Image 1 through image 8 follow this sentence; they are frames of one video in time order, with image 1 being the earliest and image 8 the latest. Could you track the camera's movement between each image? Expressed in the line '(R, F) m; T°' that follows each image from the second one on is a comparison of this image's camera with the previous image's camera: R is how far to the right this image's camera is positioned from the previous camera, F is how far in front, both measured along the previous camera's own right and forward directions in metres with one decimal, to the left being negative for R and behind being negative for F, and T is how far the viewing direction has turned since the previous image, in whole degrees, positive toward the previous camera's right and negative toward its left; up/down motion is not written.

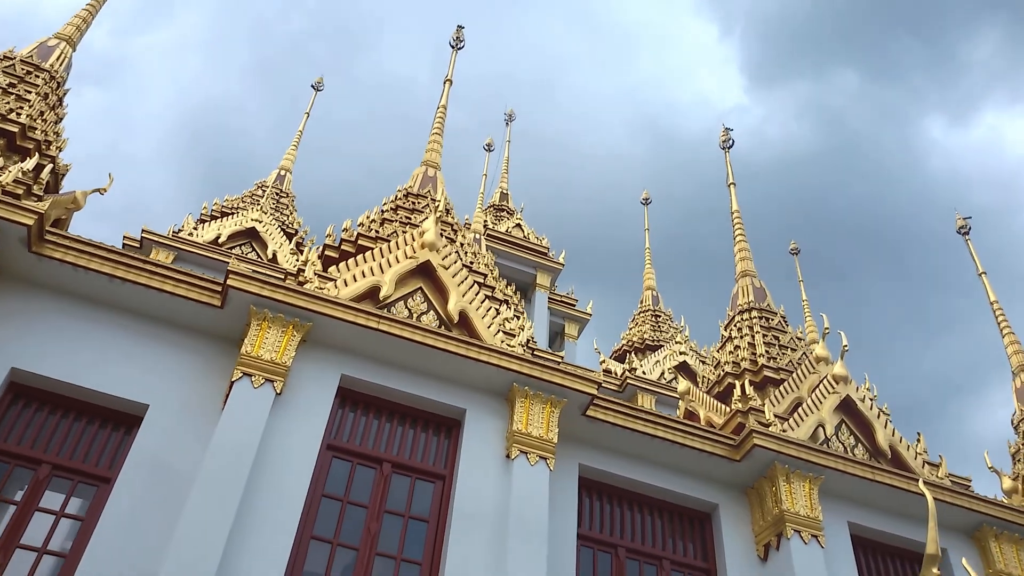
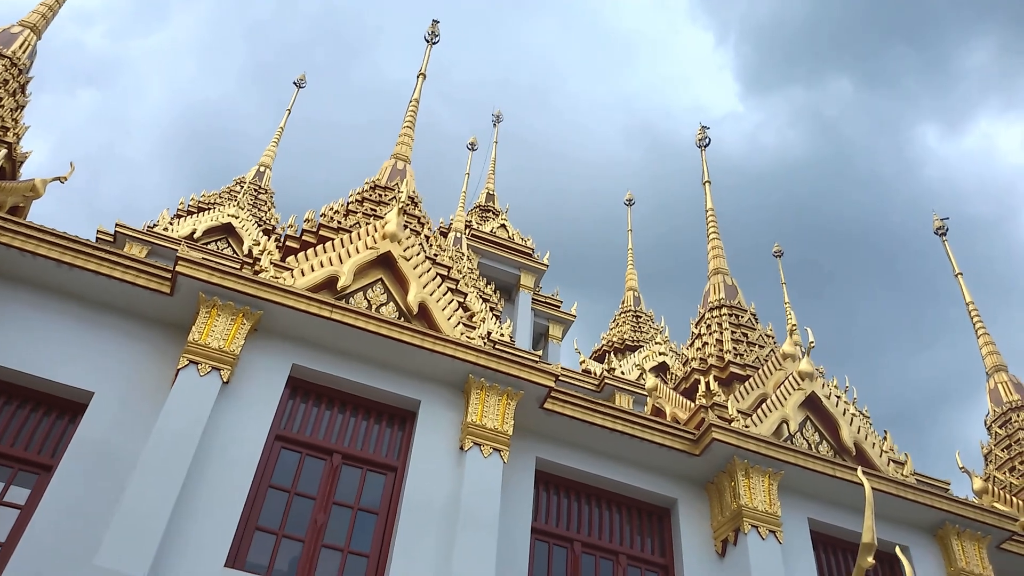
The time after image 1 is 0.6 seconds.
(+0.4, +0.1) m; 0°
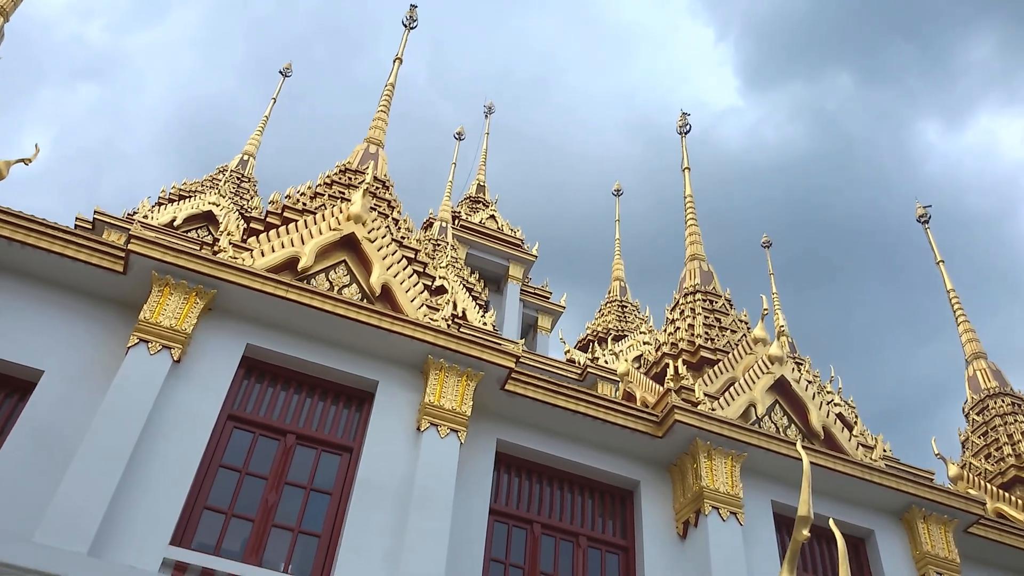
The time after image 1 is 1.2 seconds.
(+0.4, +0.1) m; 0°
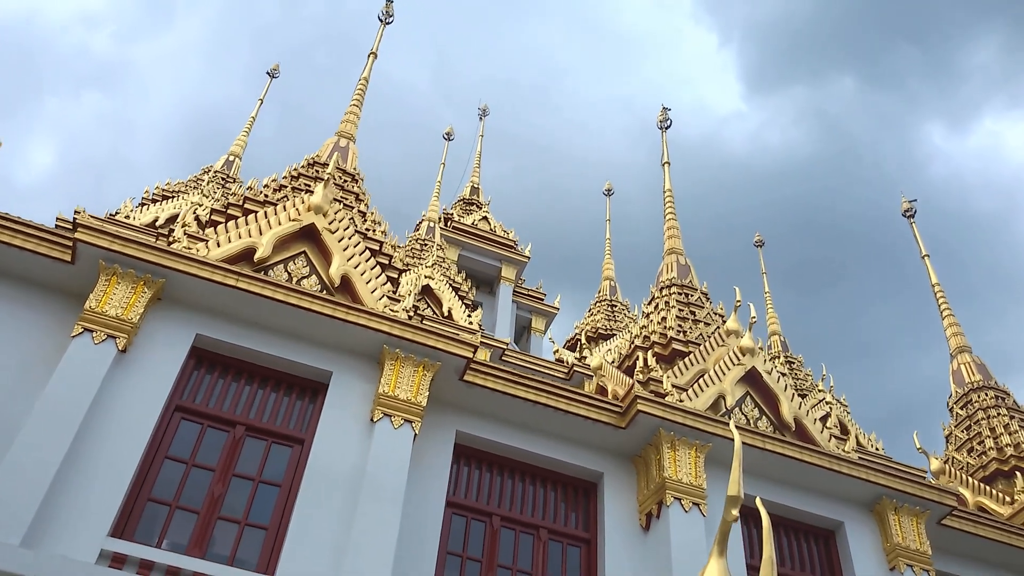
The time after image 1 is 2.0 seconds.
(+0.5, +0.2) m; 0°
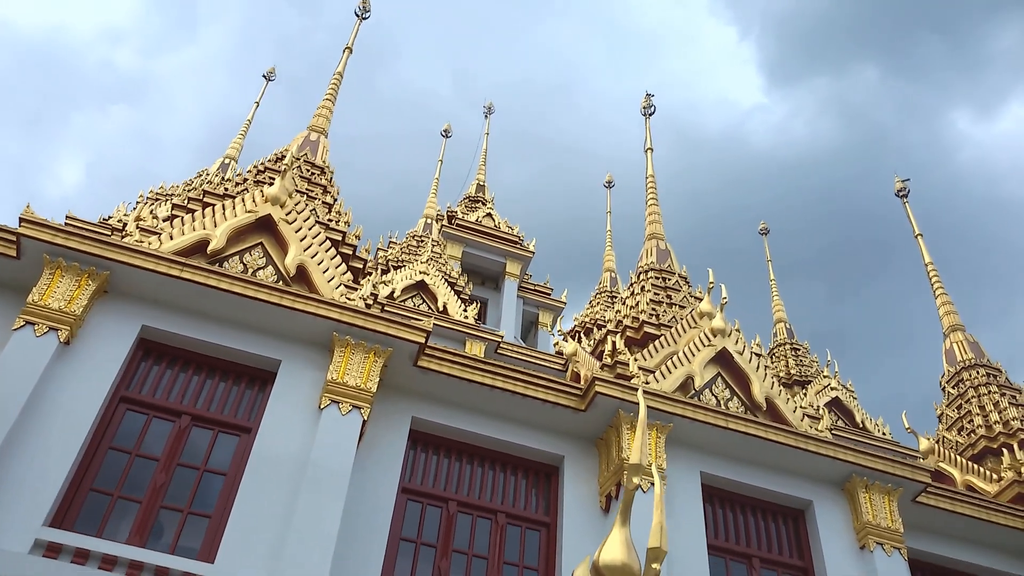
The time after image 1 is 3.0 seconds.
(+0.7, +0.1) m; -1°
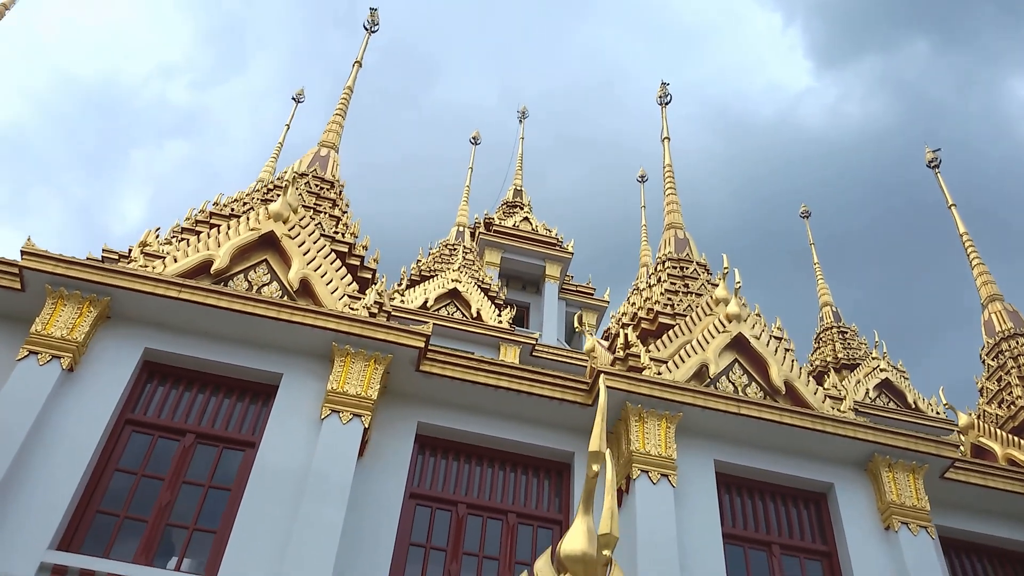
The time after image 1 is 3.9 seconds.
(+0.6, +0.1) m; -3°
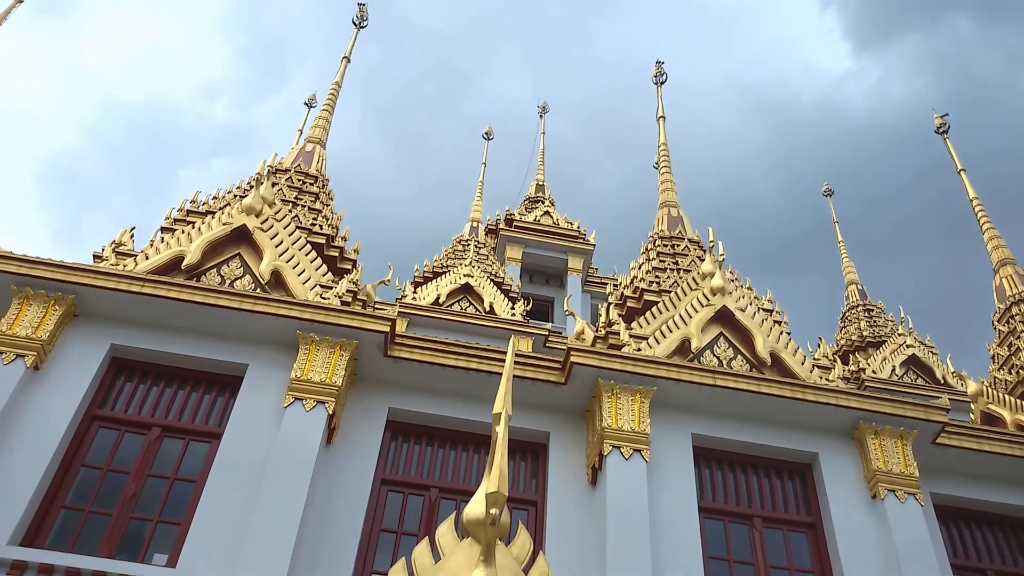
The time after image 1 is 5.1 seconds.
(+0.7, +0.1) m; -3°
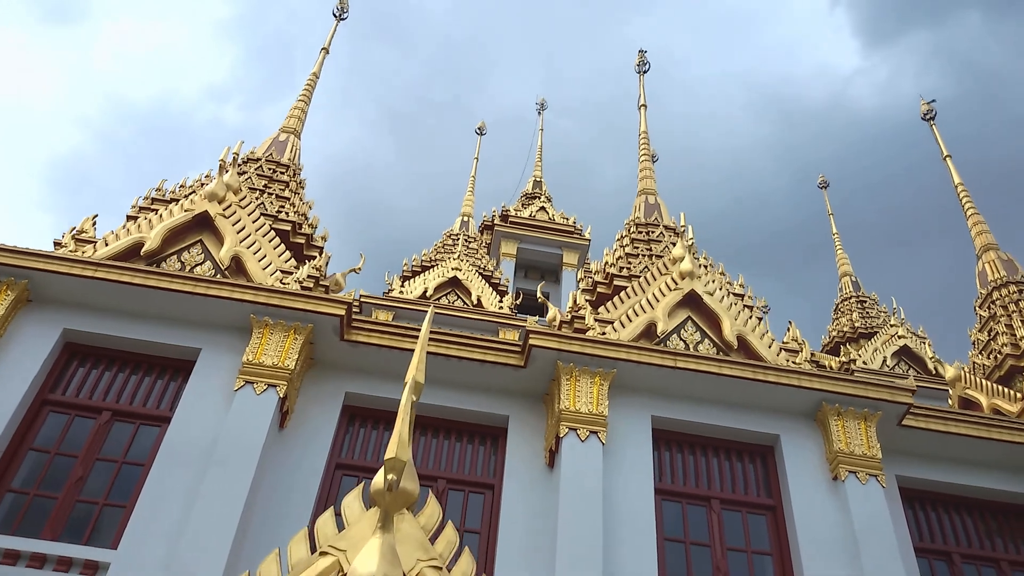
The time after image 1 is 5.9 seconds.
(+0.5, +0.1) m; 0°
